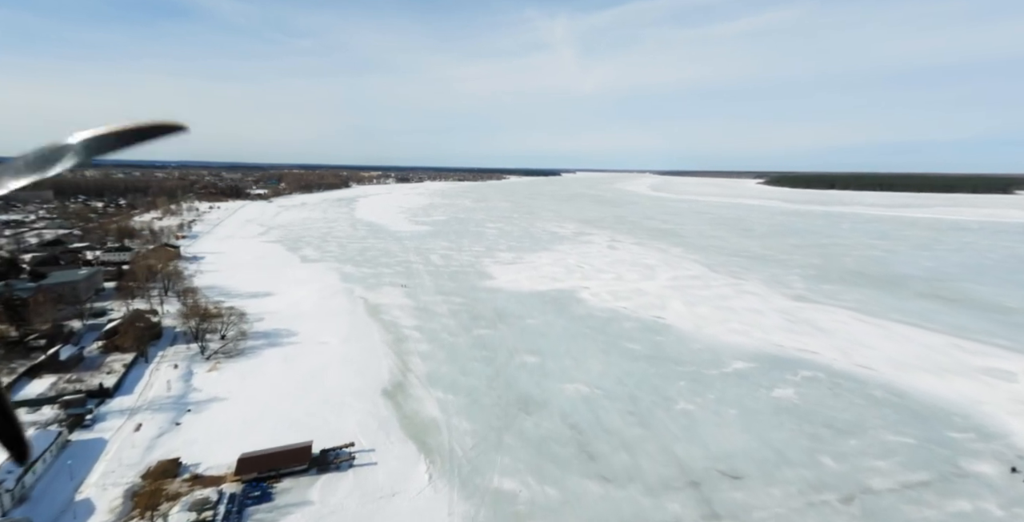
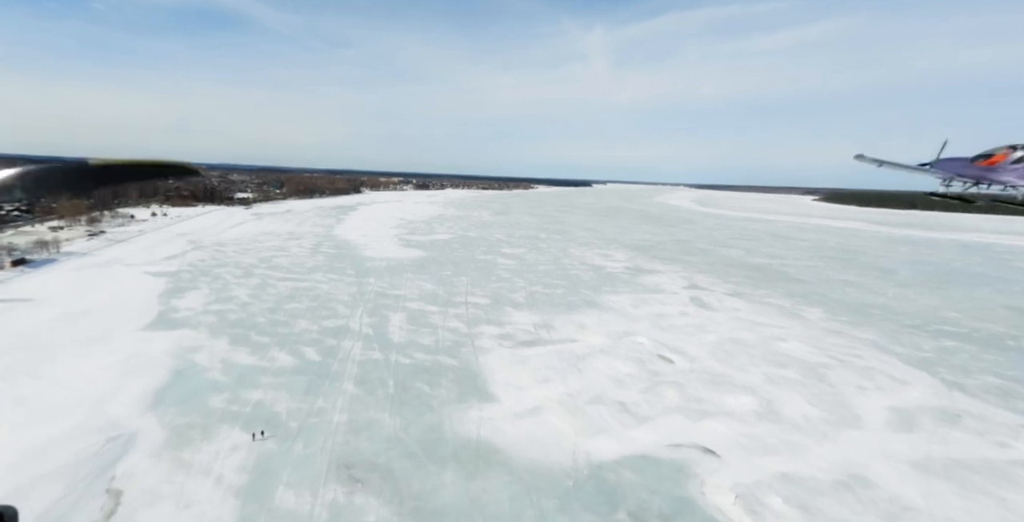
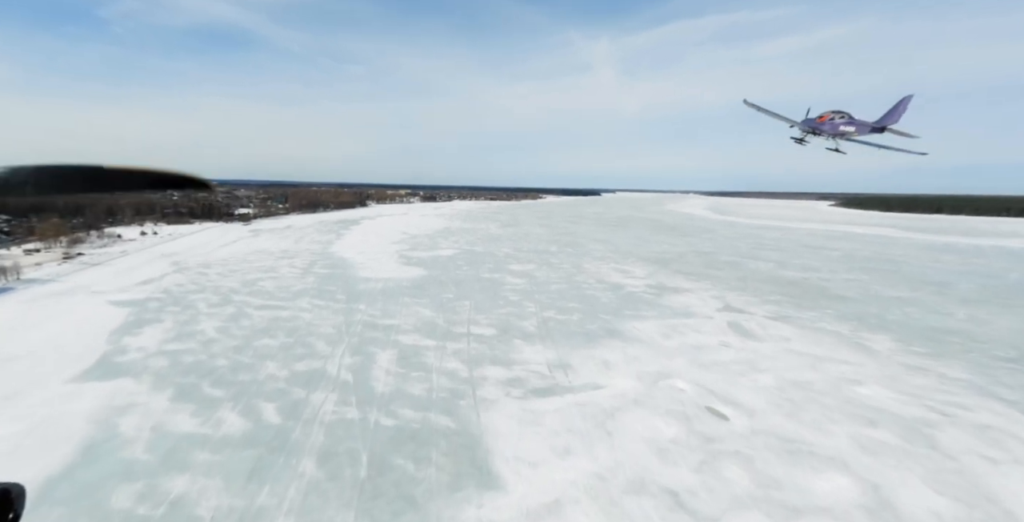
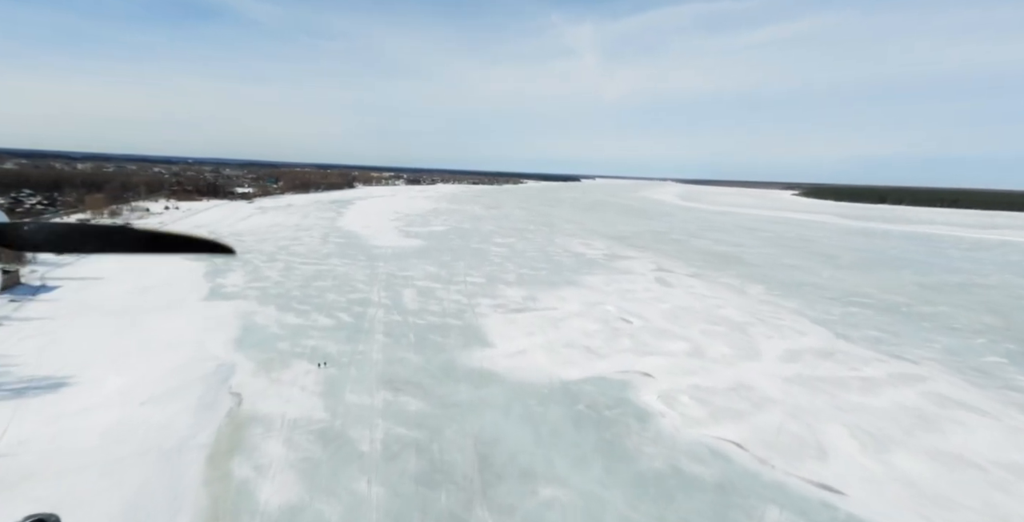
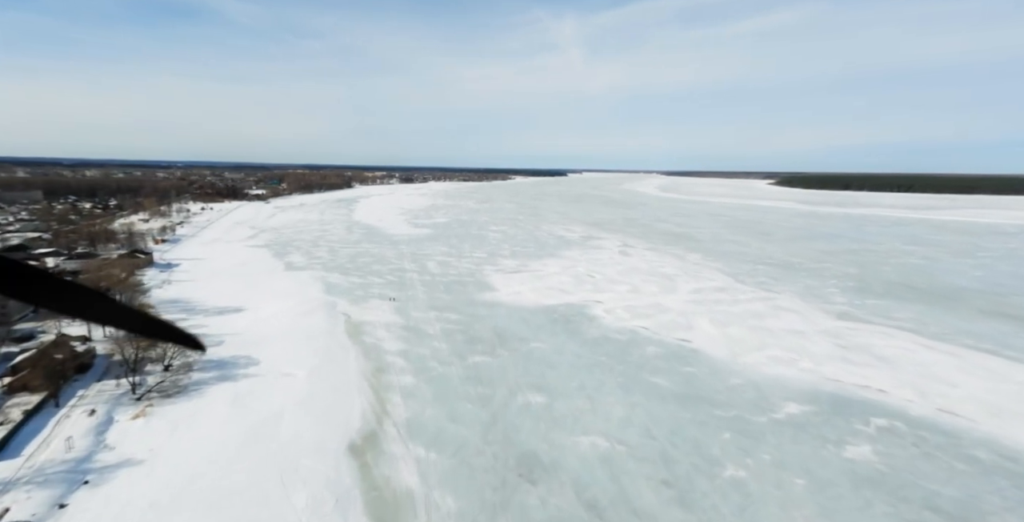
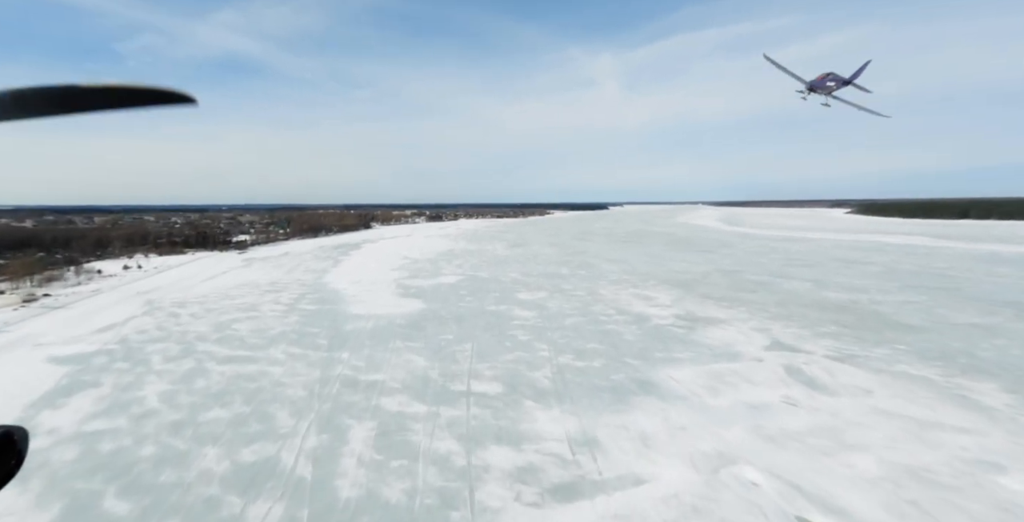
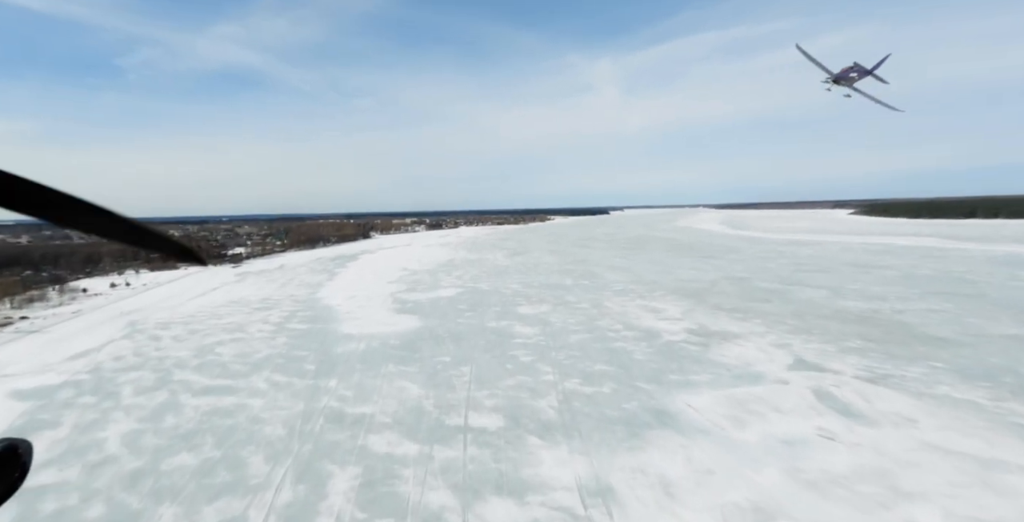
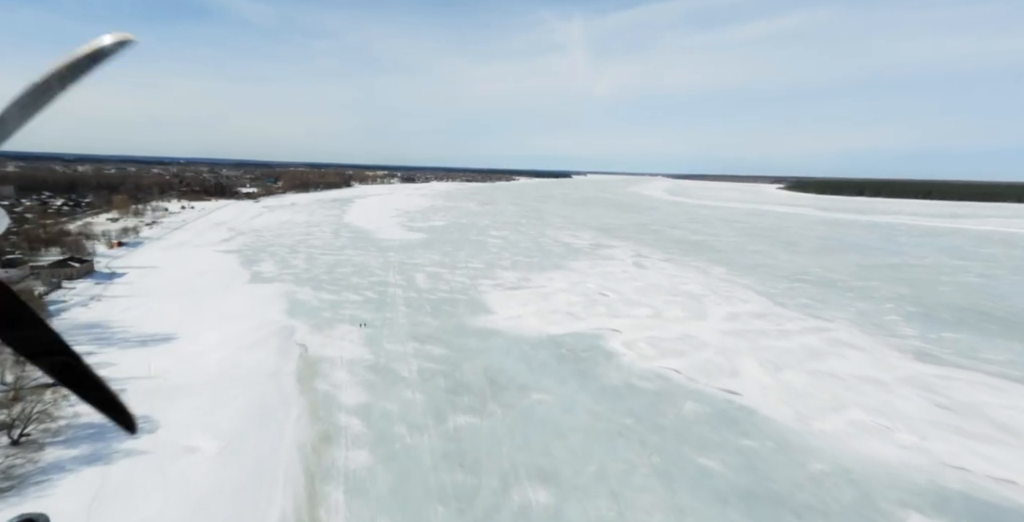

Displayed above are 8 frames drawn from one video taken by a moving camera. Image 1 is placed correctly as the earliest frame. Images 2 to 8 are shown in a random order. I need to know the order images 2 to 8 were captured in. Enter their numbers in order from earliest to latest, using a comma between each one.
5, 8, 4, 2, 3, 6, 7
